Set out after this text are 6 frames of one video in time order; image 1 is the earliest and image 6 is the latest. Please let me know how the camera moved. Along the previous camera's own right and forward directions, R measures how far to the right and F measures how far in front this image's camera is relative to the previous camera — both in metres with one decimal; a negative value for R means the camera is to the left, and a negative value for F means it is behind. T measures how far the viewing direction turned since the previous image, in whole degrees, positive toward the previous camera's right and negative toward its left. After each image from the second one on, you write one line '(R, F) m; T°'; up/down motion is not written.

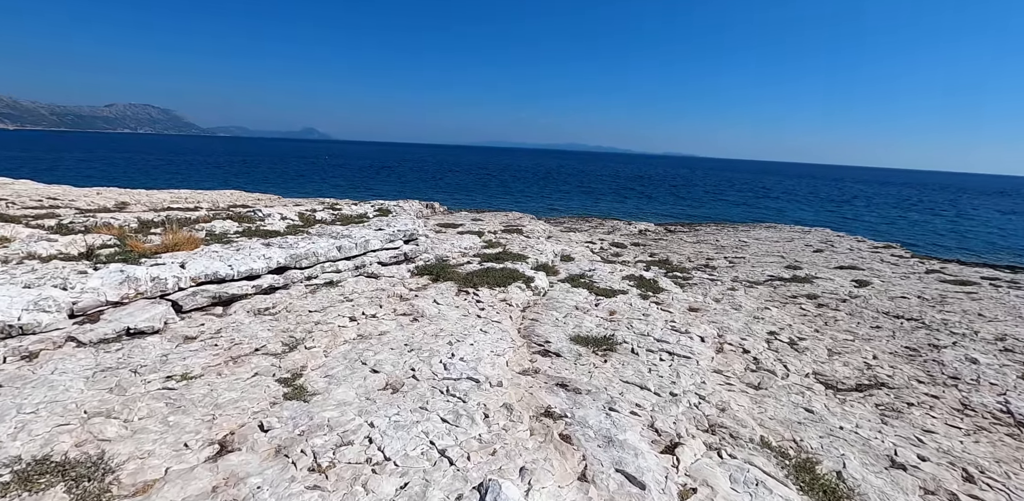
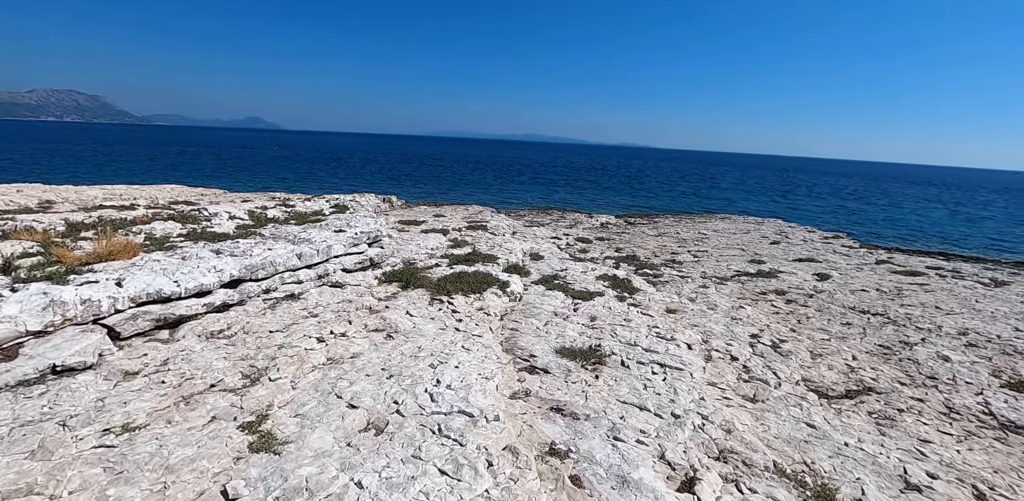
(-0.5, +0.8) m; +5°
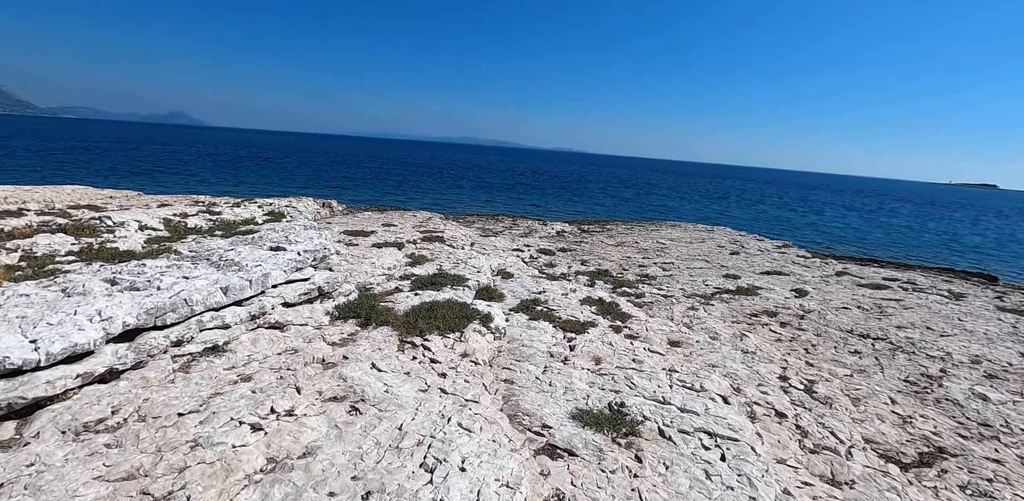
(-1.2, +2.6) m; +7°
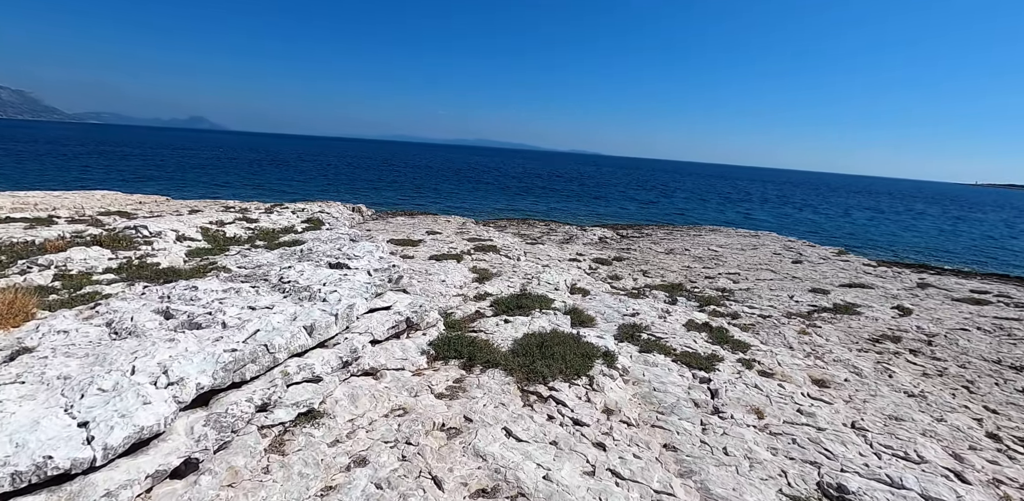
(-2.8, +2.3) m; -1°
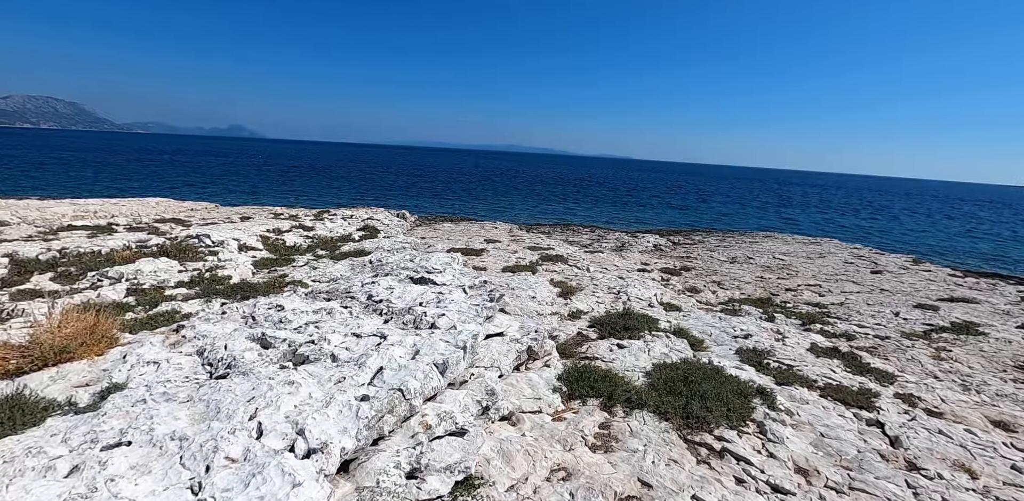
(-2.3, +1.5) m; -3°
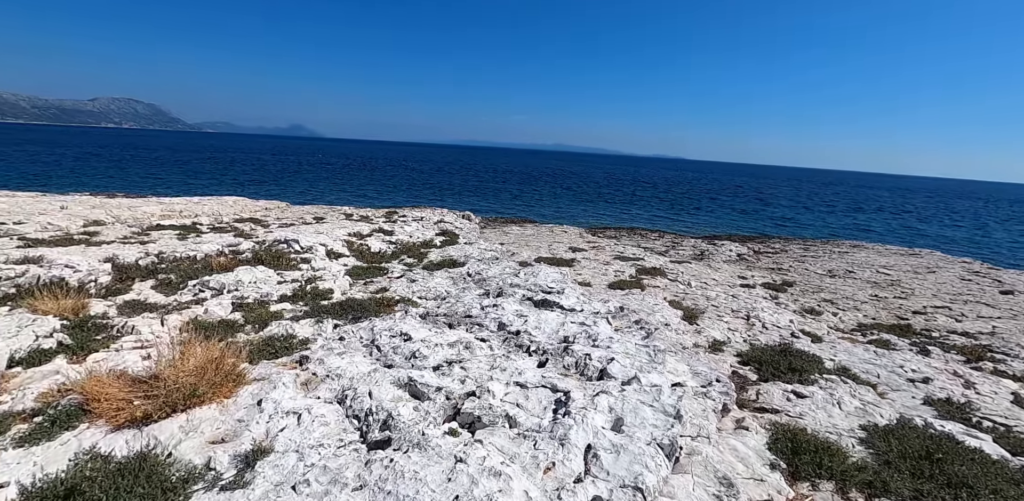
(-2.4, +1.5) m; -5°
